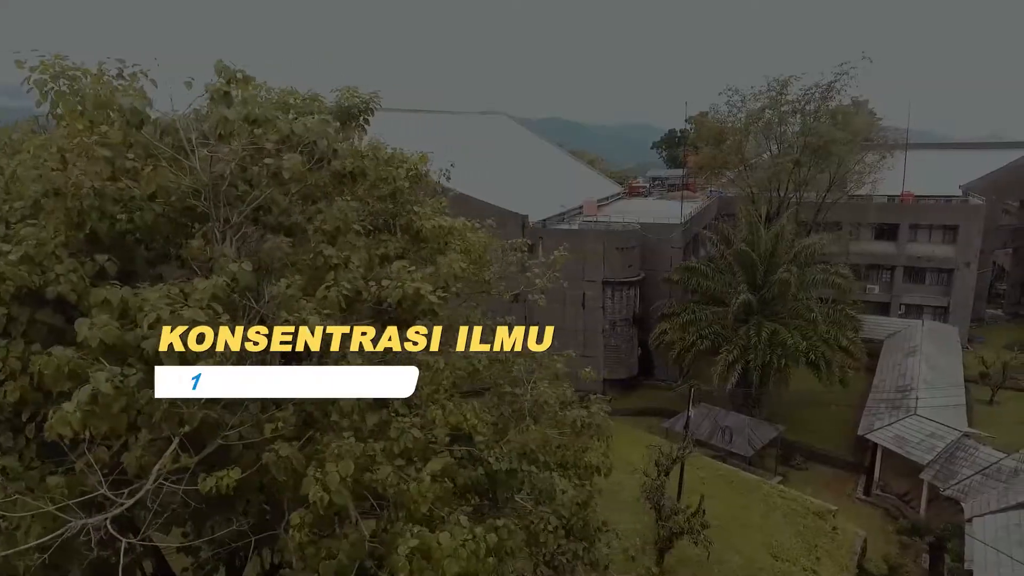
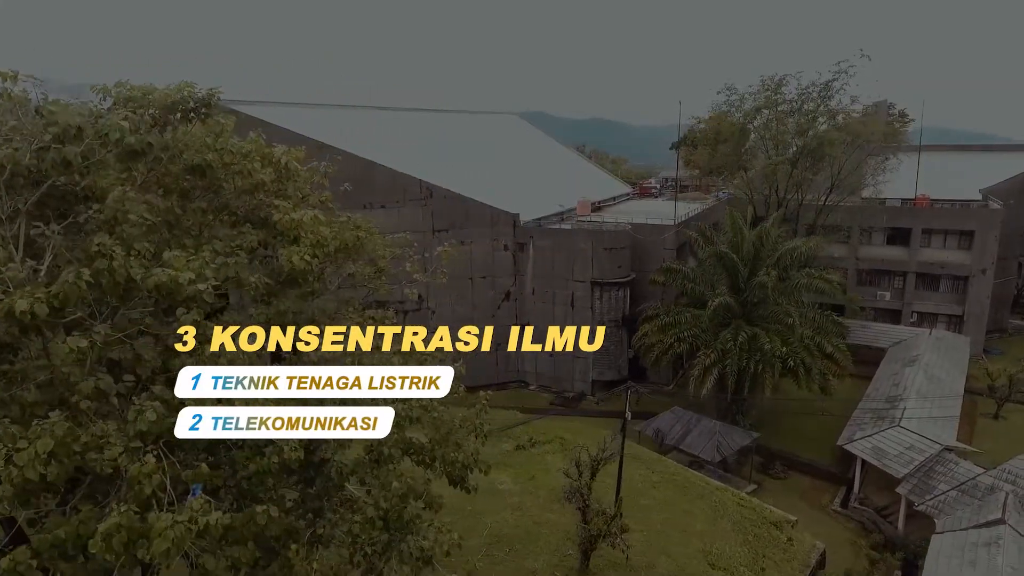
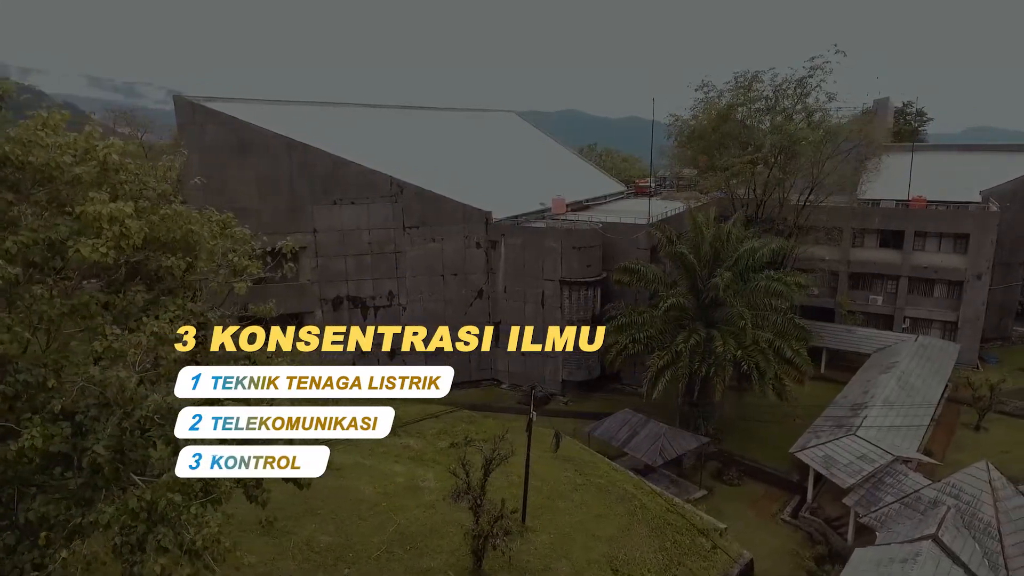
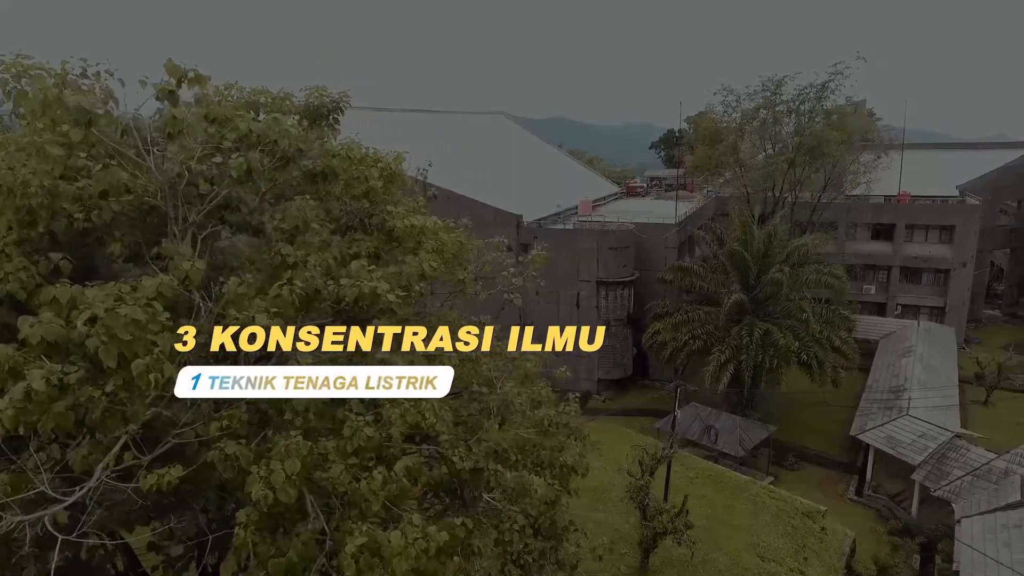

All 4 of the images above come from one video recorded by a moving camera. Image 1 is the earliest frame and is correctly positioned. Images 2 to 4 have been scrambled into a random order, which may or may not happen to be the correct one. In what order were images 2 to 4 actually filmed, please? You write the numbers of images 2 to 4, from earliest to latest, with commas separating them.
4, 2, 3
